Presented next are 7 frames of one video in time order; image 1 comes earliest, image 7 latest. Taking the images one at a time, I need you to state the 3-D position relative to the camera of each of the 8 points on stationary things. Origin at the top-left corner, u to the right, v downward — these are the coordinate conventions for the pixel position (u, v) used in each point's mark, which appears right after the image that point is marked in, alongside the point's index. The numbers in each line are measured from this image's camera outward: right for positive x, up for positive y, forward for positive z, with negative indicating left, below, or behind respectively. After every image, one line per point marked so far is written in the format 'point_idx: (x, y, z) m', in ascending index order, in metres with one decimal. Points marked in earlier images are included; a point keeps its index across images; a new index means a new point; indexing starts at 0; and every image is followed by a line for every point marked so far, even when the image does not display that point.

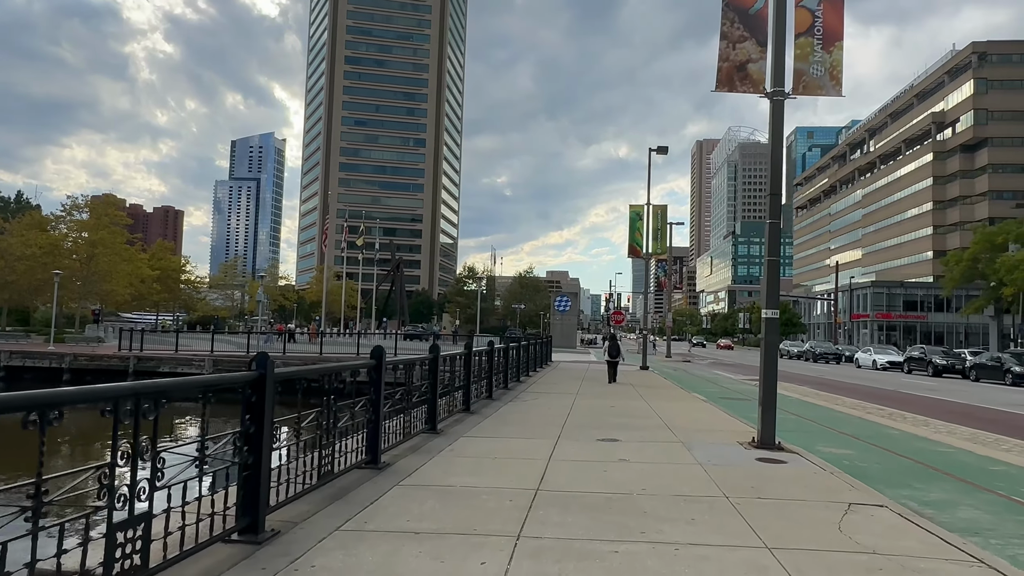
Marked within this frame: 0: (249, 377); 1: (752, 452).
0: (-1.9, -0.6, +4.9) m
1: (+3.1, -2.1, +9.0) m
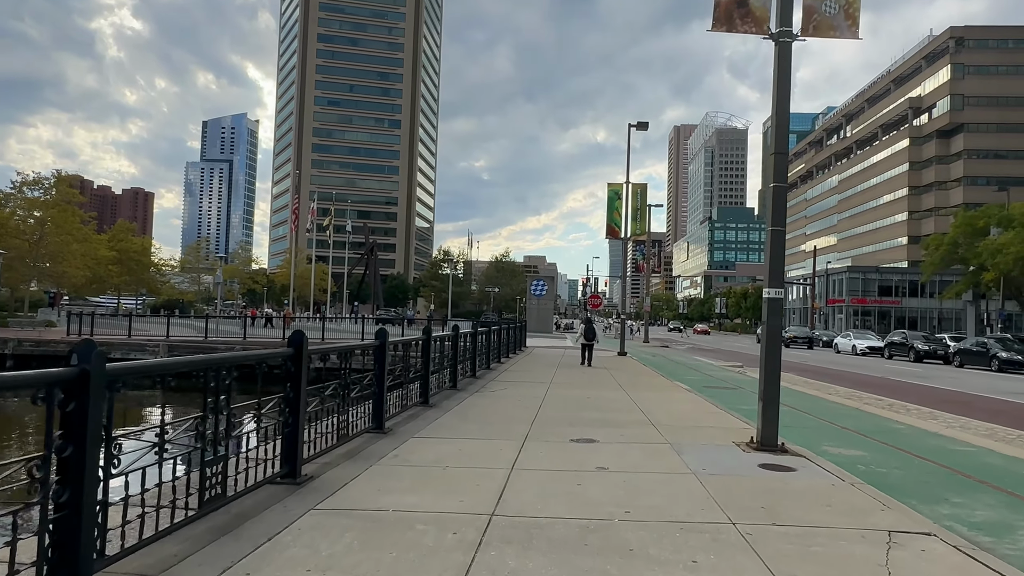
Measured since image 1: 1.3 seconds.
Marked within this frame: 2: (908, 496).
0: (-2.2, -0.4, +3.4) m
1: (+2.6, -1.8, +7.6) m
2: (+3.6, -1.9, +6.2) m
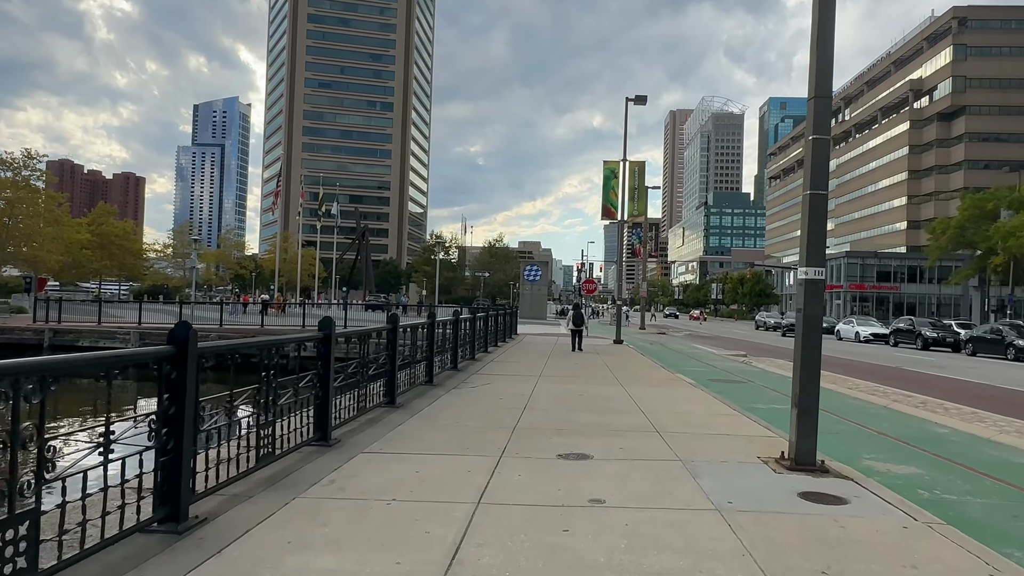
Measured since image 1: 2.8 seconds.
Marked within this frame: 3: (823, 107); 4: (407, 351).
0: (-2.4, -0.3, +1.7) m
1: (+2.4, -1.7, +6.0) m
2: (+3.3, -1.7, +4.6) m
3: (+2.9, +1.7, +6.5) m
4: (-1.7, -1.0, +11.3) m
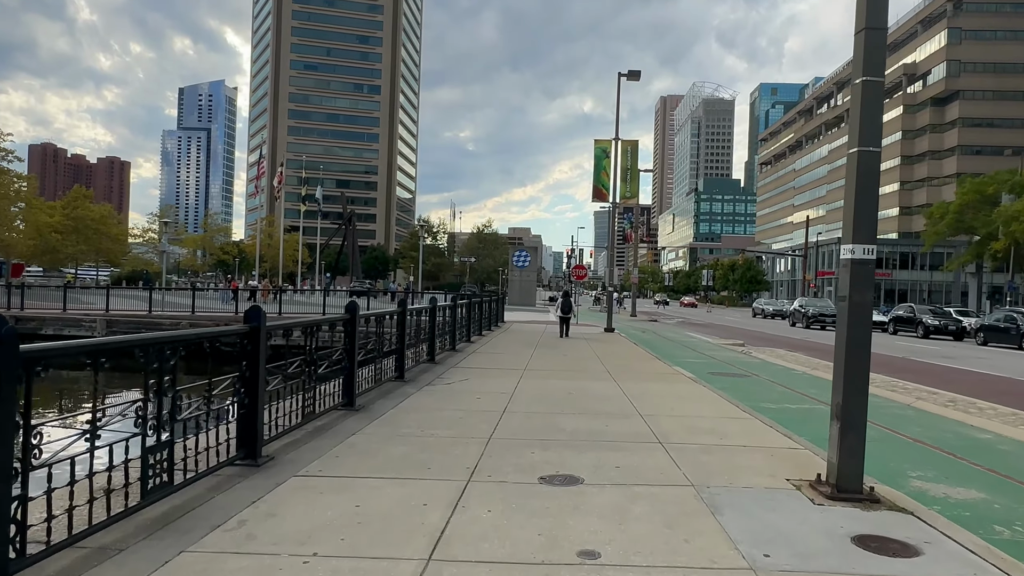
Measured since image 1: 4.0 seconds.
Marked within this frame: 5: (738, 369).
0: (-2.6, -0.3, +0.3) m
1: (+2.2, -1.5, +4.7) m
2: (+3.1, -1.6, +3.3) m
3: (+2.7, +1.8, +5.1) m
4: (-2.0, -0.8, +10.0) m
5: (+4.9, -1.8, +14.9) m
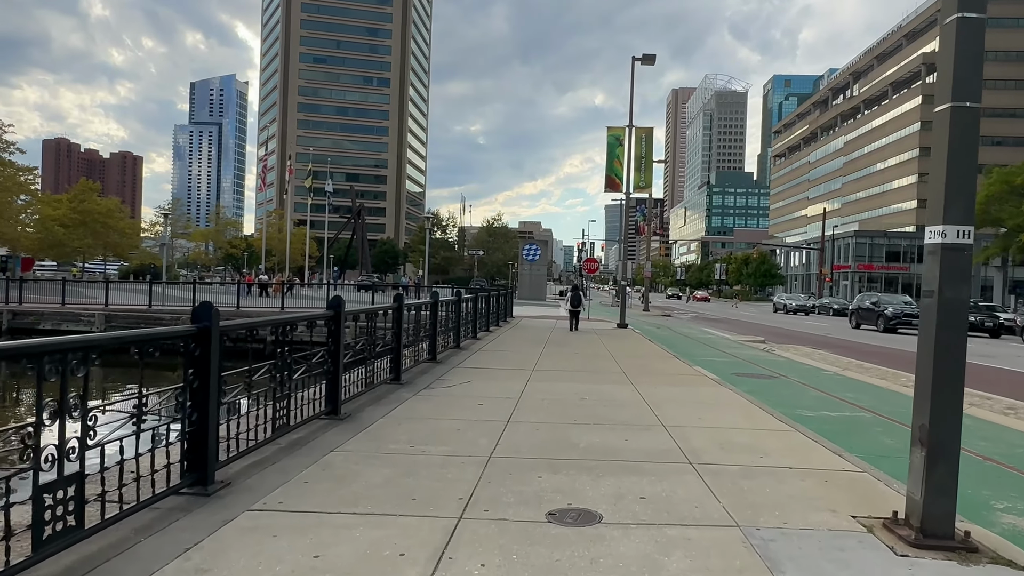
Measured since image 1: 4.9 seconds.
0: (-2.7, -0.3, -0.7) m
1: (+2.2, -1.5, +3.7) m
2: (+3.1, -1.6, +2.3) m
3: (+2.7, +1.9, +4.1) m
4: (-1.9, -0.7, +9.0) m
5: (+5.1, -1.6, +13.8) m
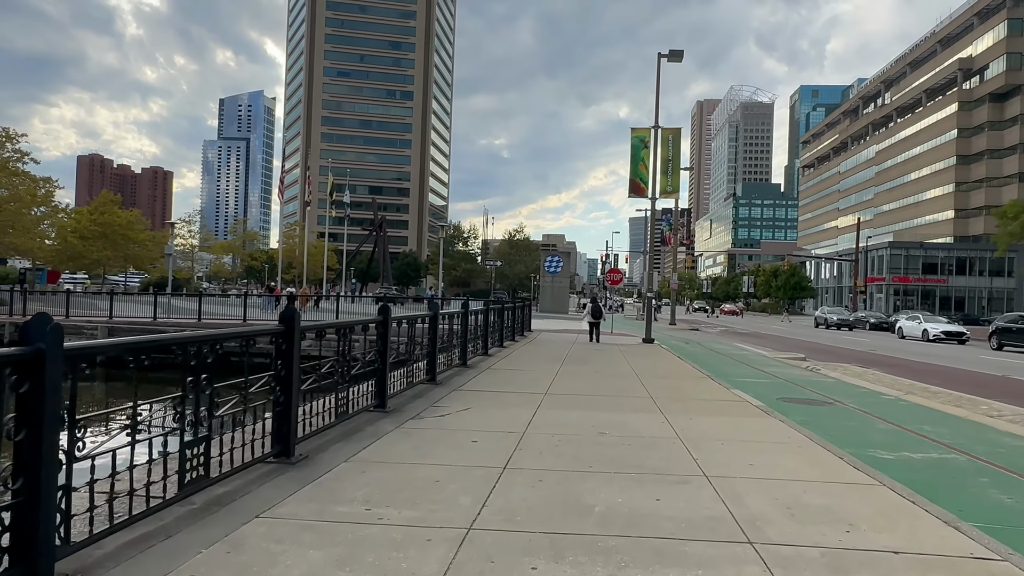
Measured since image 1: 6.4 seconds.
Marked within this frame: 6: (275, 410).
0: (-3.0, -0.2, -2.2) m
1: (+2.0, -1.5, +2.0) m
2: (+2.9, -1.6, +0.5) m
3: (+2.6, +1.9, +2.4) m
4: (-1.9, -0.8, +7.4) m
5: (+5.3, -1.8, +12.0) m
6: (-2.1, -1.1, +6.0) m
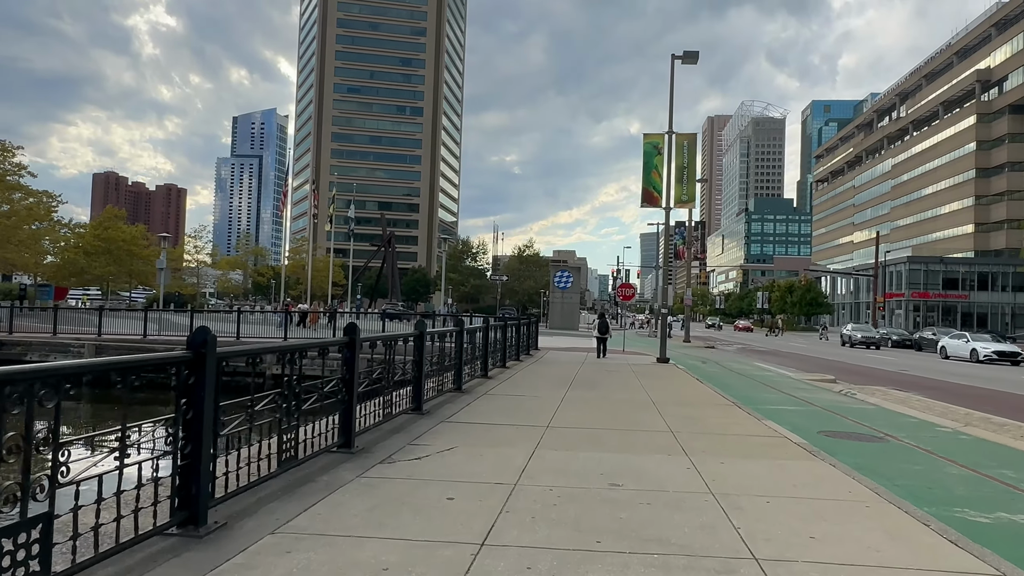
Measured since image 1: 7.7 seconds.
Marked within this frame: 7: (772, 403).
0: (-3.2, -0.1, -3.6) m
1: (+1.8, -1.5, +0.5) m
2: (+2.7, -1.5, -1.0) m
3: (+2.4, +1.9, +1.0) m
4: (-2.0, -0.9, +6.0) m
5: (+5.2, -2.1, +10.4) m
6: (-2.2, -1.2, +4.6) m
7: (+4.8, -2.1, +12.9) m
